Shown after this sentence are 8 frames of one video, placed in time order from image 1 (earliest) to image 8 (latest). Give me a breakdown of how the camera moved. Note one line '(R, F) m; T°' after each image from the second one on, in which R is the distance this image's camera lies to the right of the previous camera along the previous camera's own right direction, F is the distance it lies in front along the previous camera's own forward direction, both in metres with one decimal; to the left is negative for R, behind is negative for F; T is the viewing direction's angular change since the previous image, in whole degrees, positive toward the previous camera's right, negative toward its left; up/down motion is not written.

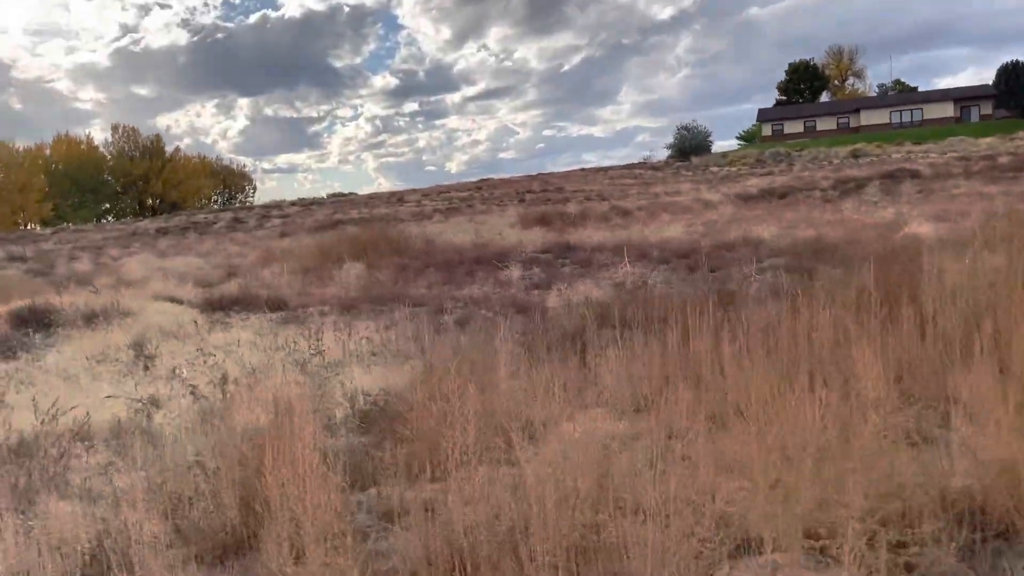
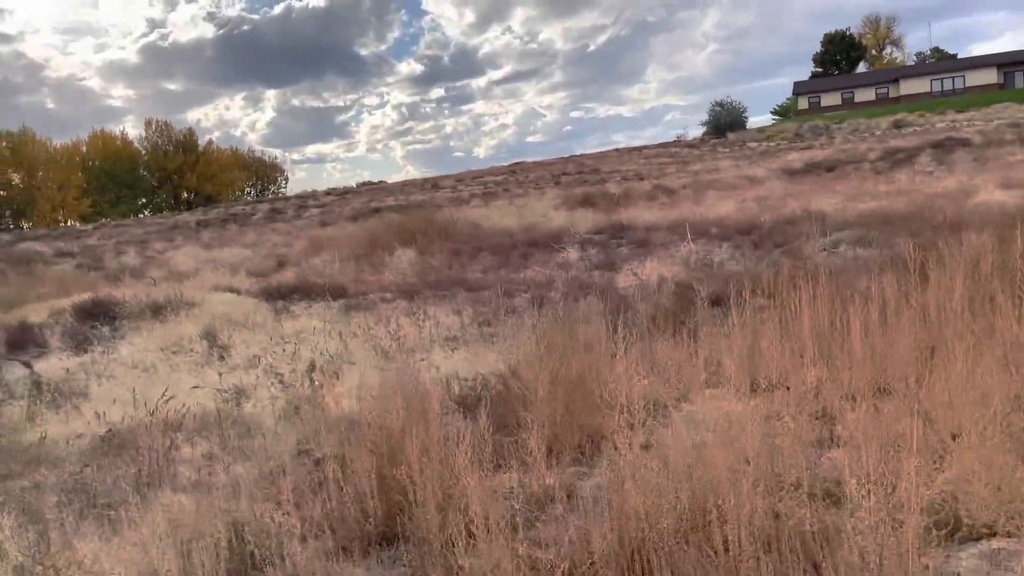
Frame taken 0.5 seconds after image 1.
(-0.4, +0.2) m; -2°
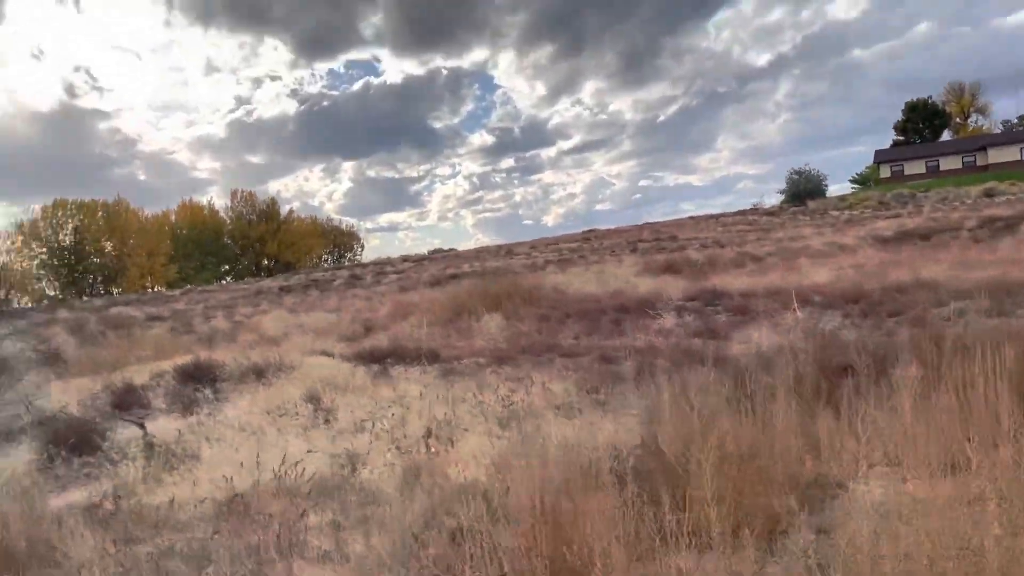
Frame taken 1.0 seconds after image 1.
(-0.4, +0.2) m; -5°
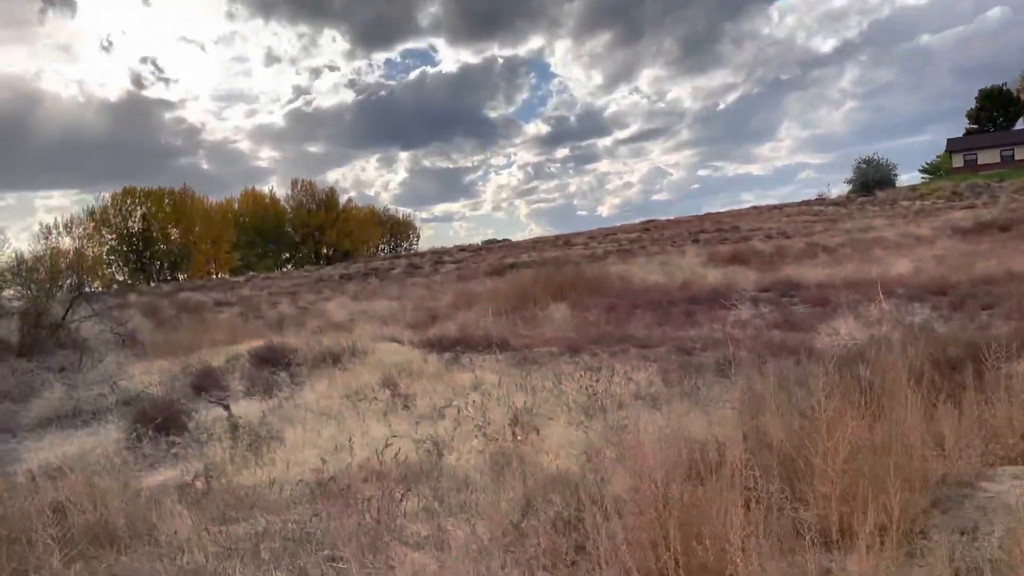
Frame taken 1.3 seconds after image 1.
(-0.3, +0.1) m; -4°
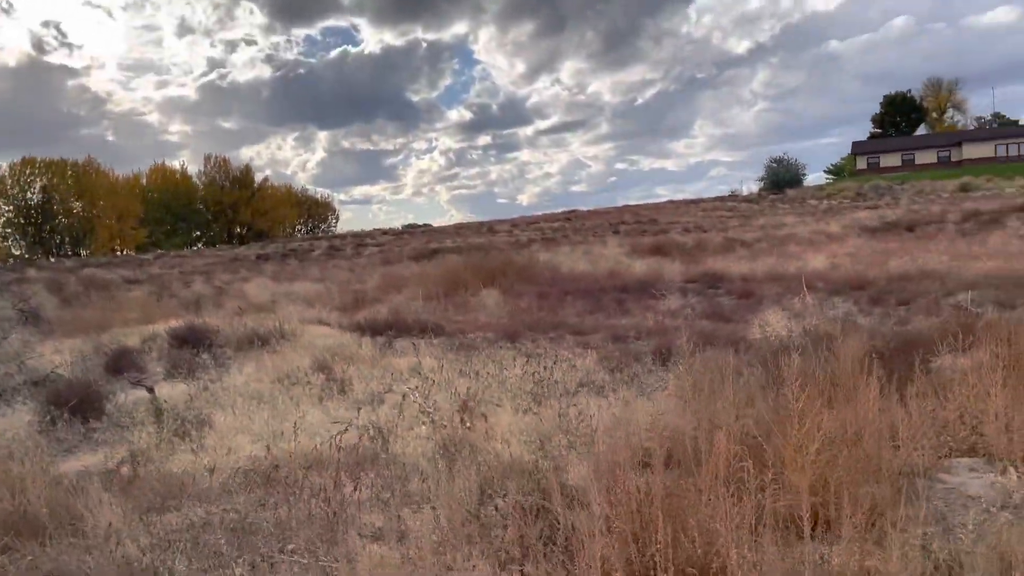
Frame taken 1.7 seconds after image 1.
(-0.2, +0.2) m; +6°
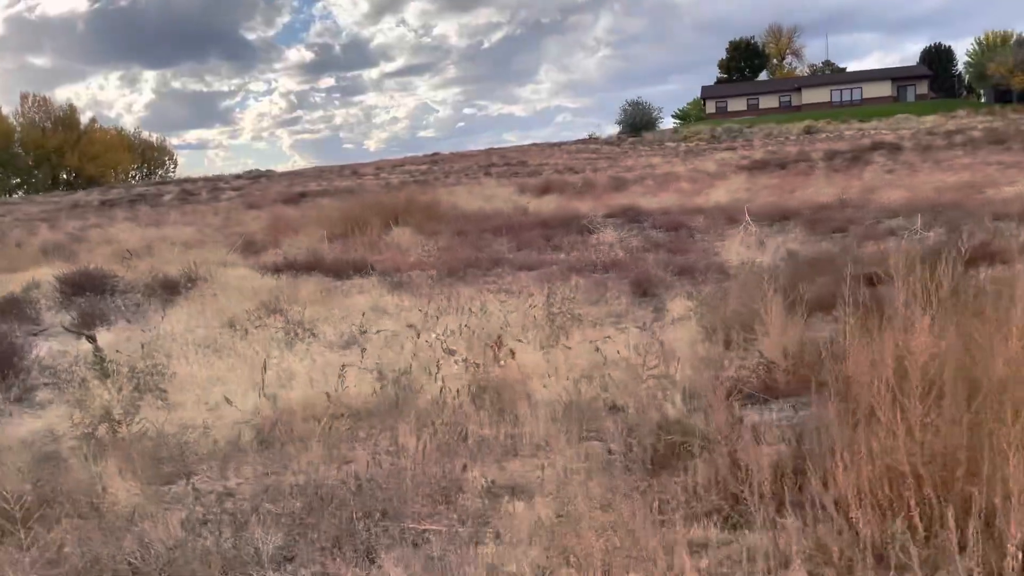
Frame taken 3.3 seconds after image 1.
(-1.1, +0.7) m; +10°
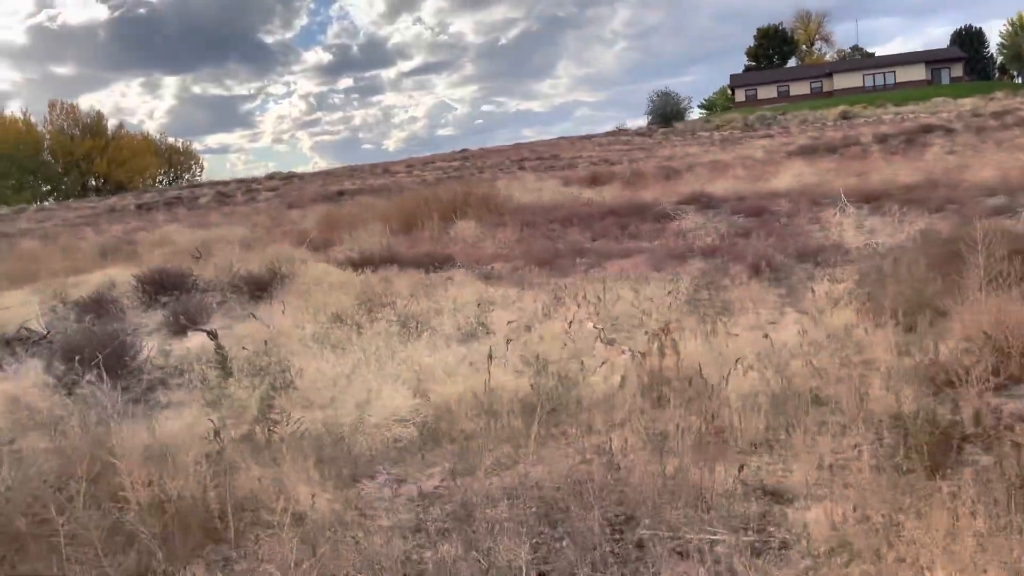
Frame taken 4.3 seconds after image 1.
(-0.8, +0.4) m; -2°
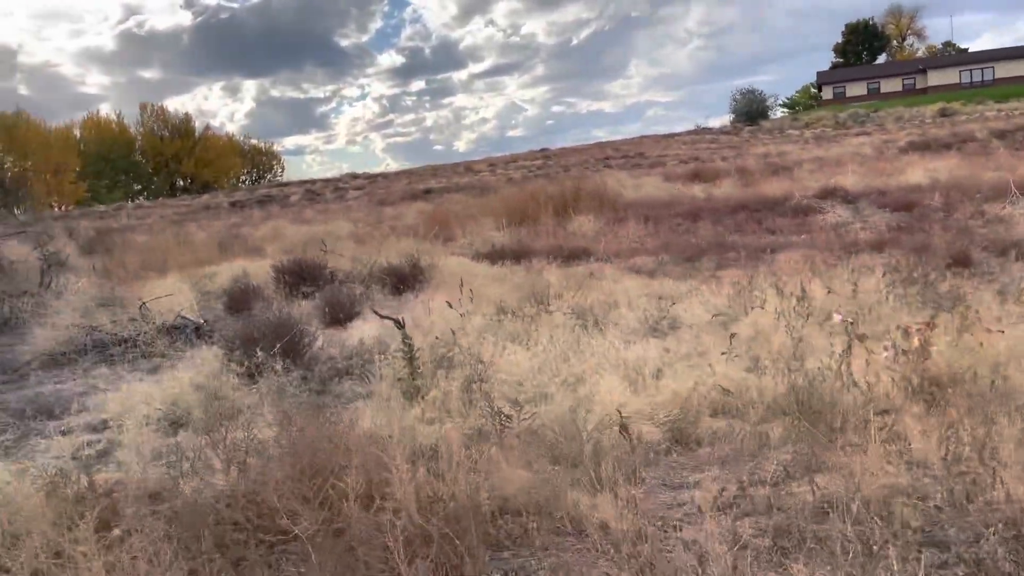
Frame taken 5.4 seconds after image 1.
(-0.9, +0.4) m; -5°
